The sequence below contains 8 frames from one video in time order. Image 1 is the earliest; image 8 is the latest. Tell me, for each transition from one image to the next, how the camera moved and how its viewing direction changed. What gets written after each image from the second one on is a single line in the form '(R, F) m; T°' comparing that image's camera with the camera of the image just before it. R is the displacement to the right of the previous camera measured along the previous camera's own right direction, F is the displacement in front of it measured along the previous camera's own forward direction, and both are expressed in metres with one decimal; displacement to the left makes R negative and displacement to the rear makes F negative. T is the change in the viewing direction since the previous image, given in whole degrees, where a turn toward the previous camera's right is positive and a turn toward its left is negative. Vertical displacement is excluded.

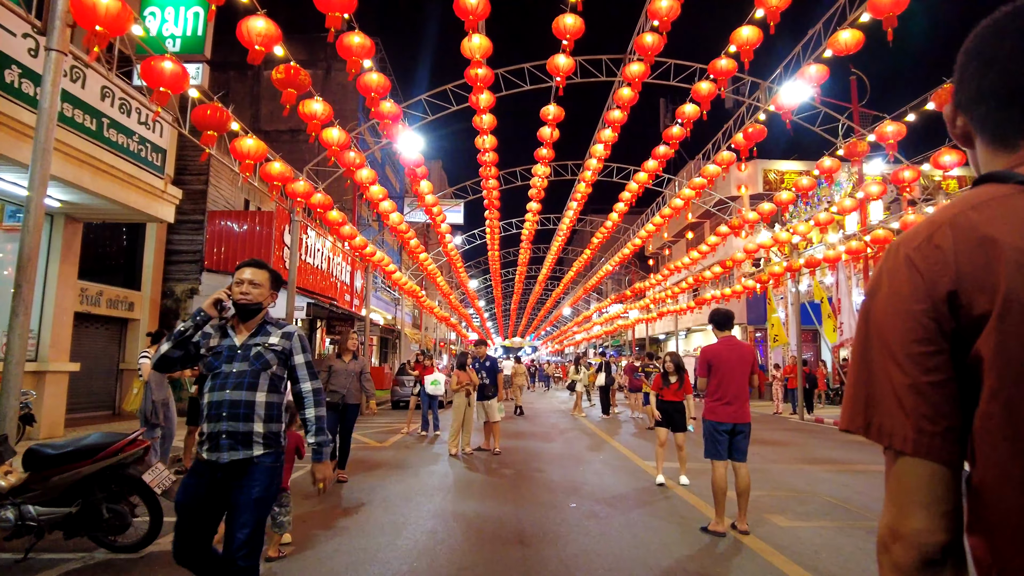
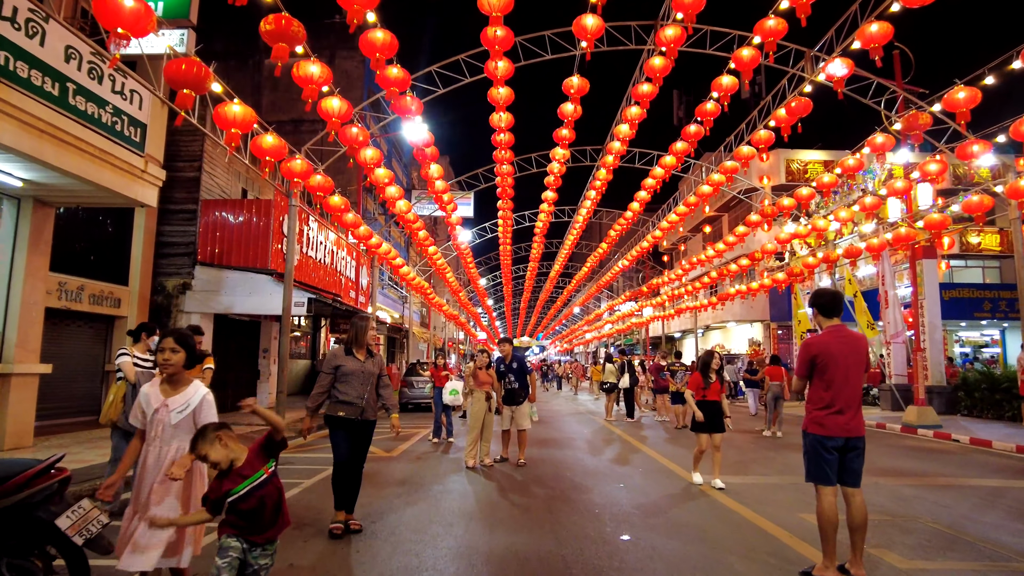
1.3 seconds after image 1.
(-0.2, +1.2) m; -1°
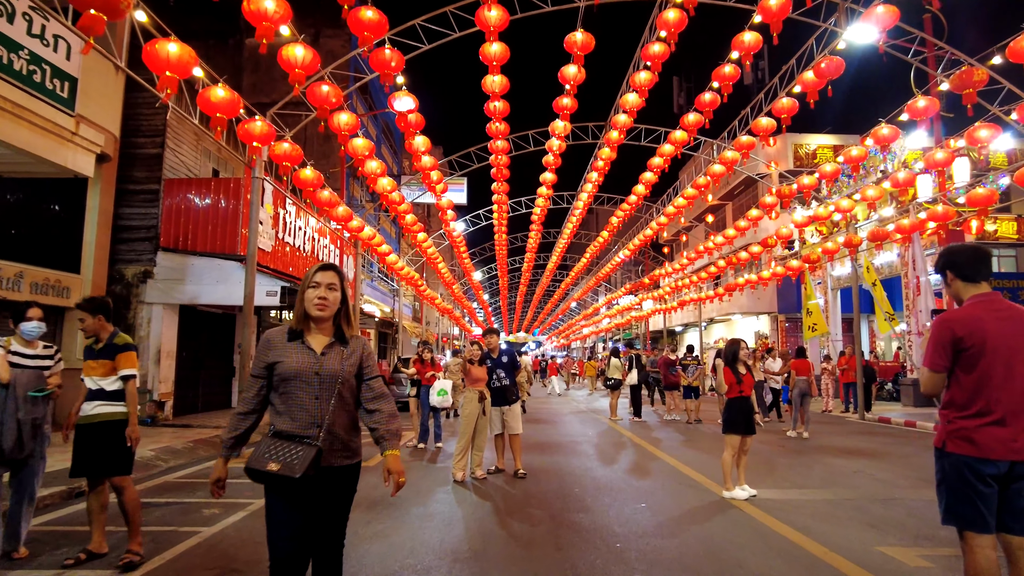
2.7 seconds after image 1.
(0.0, +1.3) m; 0°
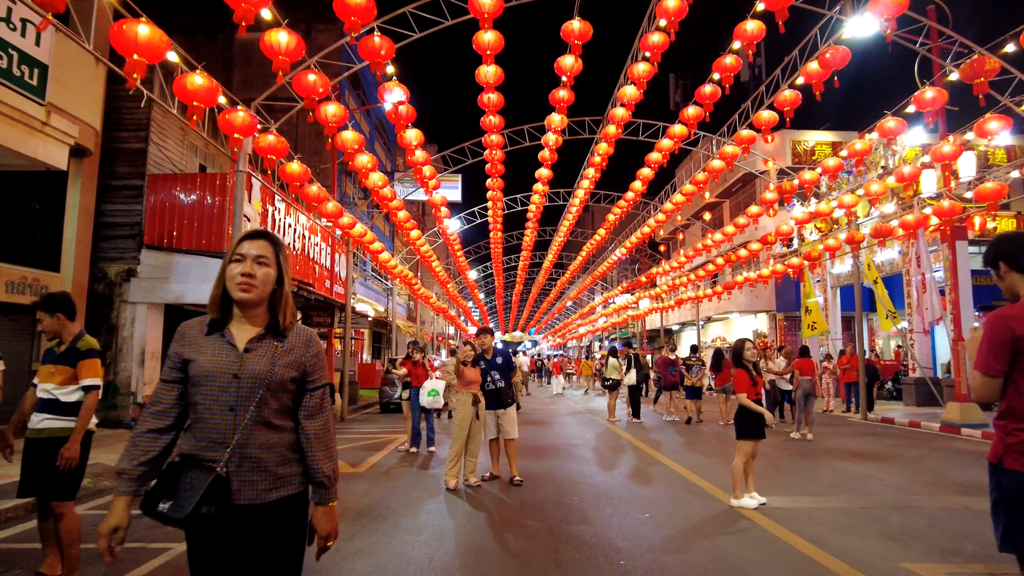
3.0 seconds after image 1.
(0.0, +0.4) m; 0°
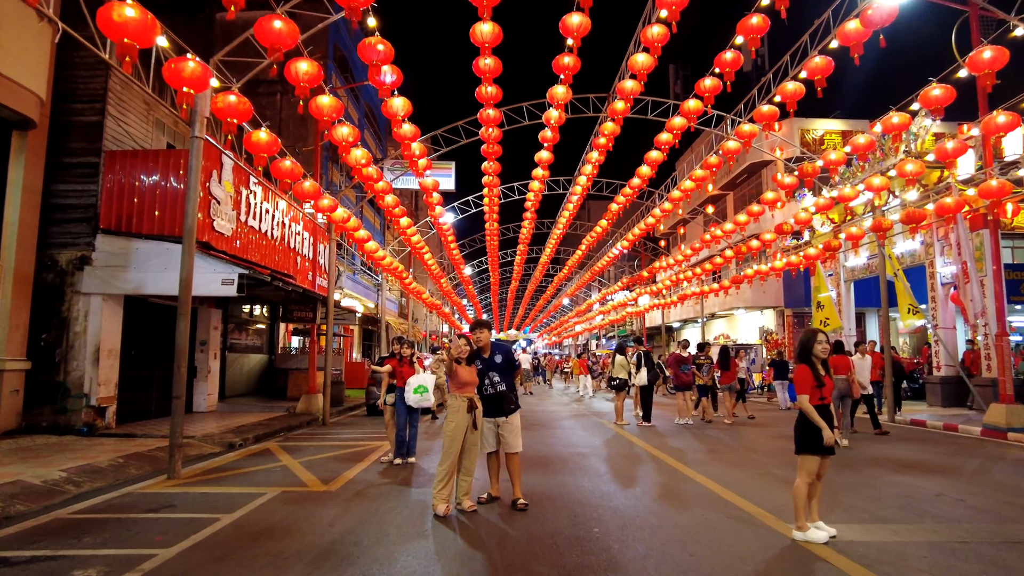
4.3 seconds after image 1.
(-0.1, +1.2) m; 0°
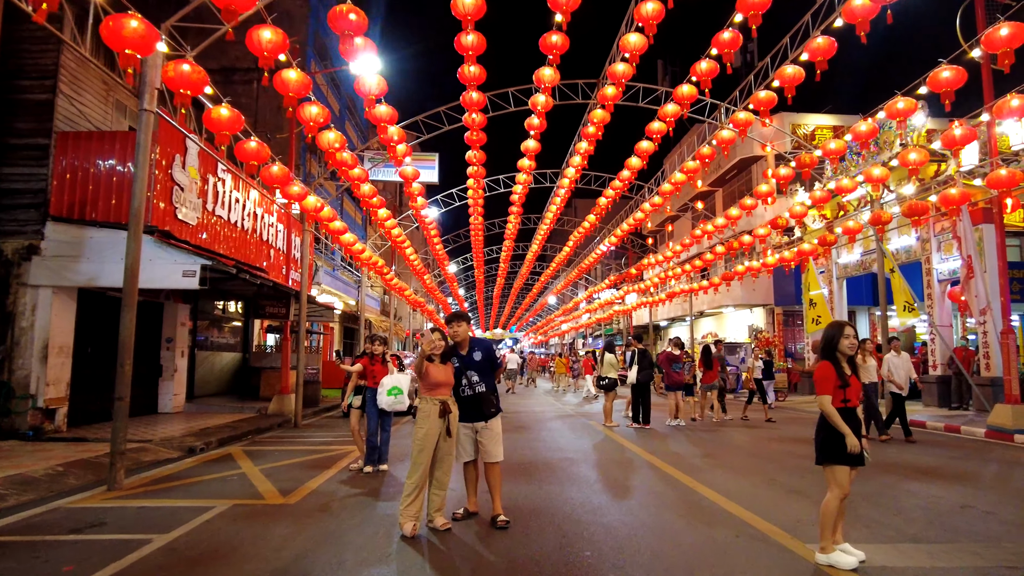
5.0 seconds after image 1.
(0.0, +0.7) m; +1°
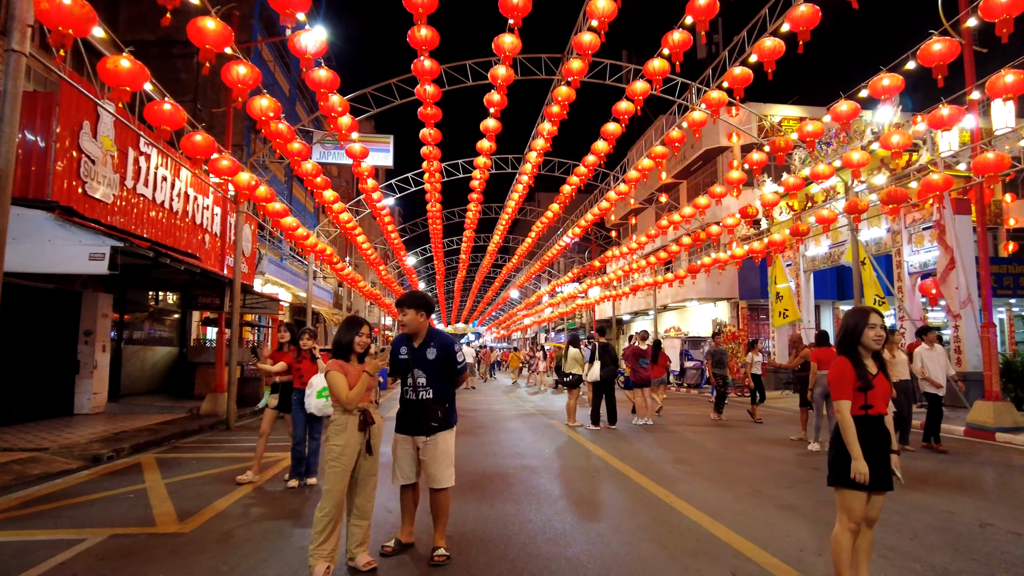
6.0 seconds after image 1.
(+0.1, +1.0) m; +3°
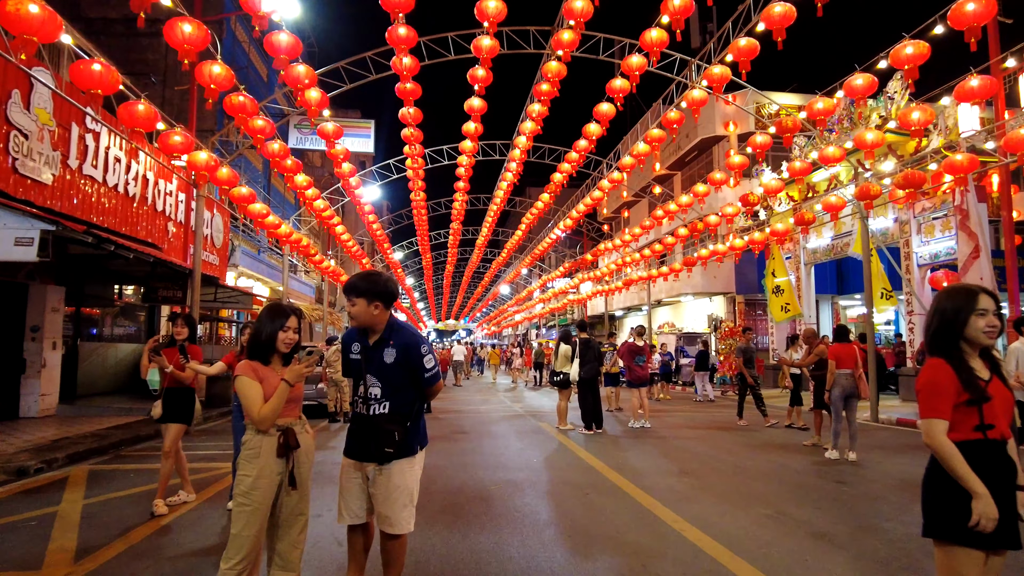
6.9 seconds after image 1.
(+0.1, +1.0) m; +1°
